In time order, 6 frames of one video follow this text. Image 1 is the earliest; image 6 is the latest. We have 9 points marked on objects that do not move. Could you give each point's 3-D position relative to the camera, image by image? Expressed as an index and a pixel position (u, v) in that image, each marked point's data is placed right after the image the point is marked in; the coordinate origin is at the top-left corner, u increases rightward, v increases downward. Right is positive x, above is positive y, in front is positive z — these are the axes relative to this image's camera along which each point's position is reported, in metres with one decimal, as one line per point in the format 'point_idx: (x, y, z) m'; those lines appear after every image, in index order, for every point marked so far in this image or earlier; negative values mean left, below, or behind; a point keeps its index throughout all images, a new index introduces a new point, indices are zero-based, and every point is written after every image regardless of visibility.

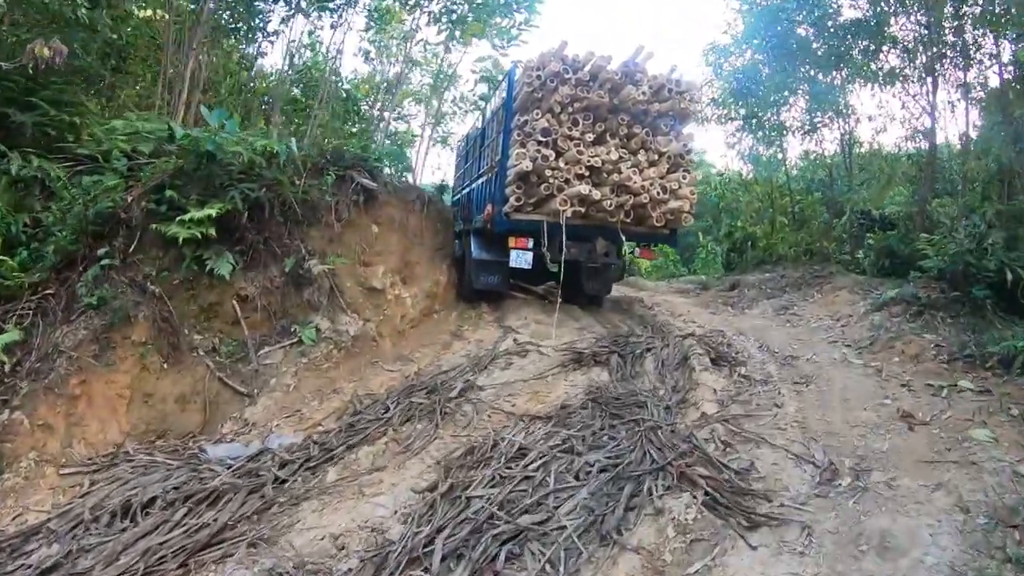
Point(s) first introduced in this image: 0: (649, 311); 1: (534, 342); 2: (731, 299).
0: (+1.7, -0.3, +9.8) m
1: (+0.1, -0.6, +7.4) m
2: (+3.0, -0.1, +9.8) m
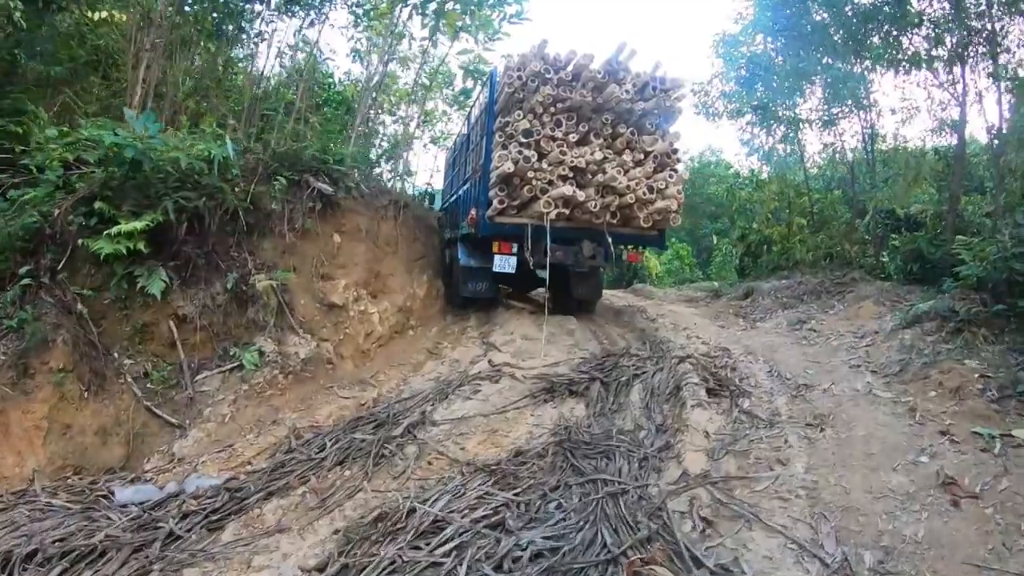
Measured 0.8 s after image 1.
0: (+1.6, -0.4, +9.0) m
1: (-0.1, -0.7, +6.6) m
2: (+2.8, -0.3, +8.9) m
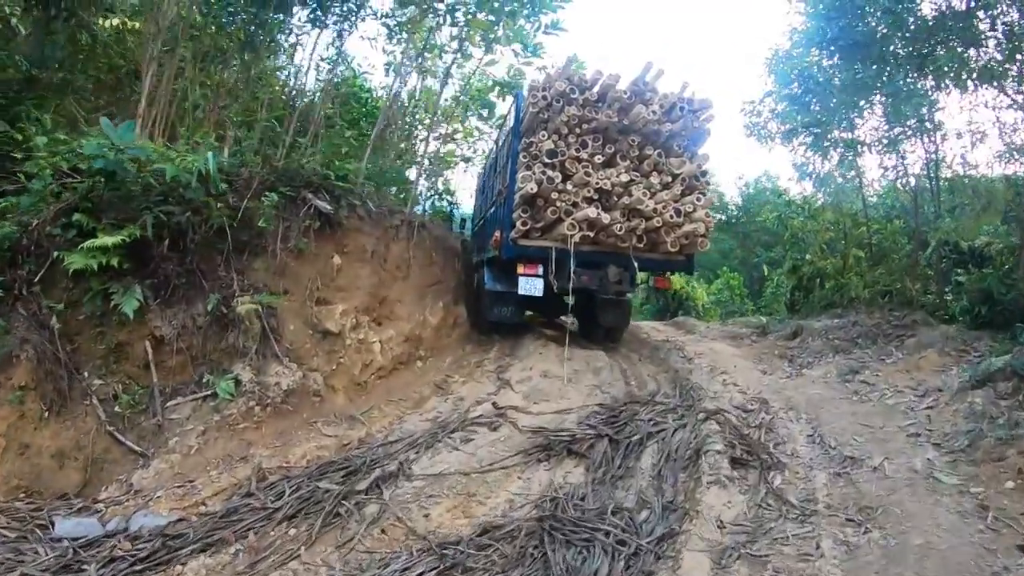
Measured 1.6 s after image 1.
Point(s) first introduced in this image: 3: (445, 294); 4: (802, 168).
0: (+1.9, -0.8, +8.2) m
1: (0.0, -1.0, +5.9) m
2: (+3.1, -0.7, +8.0) m
3: (-0.8, -0.1, +8.9) m
4: (+3.7, +1.6, +9.4) m
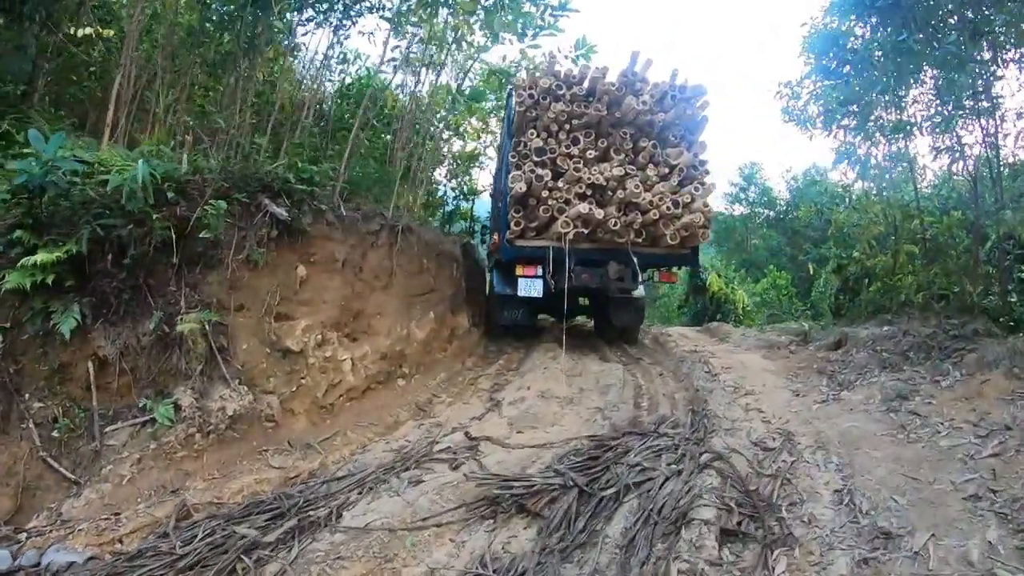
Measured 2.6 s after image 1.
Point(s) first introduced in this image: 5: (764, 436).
0: (+1.9, -0.9, +7.2) m
1: (-0.2, -1.1, +5.1) m
2: (+3.1, -0.7, +7.0) m
3: (-0.8, -0.2, +8.1) m
4: (+3.8, +1.5, +8.3) m
5: (+1.6, -1.0, +4.7) m
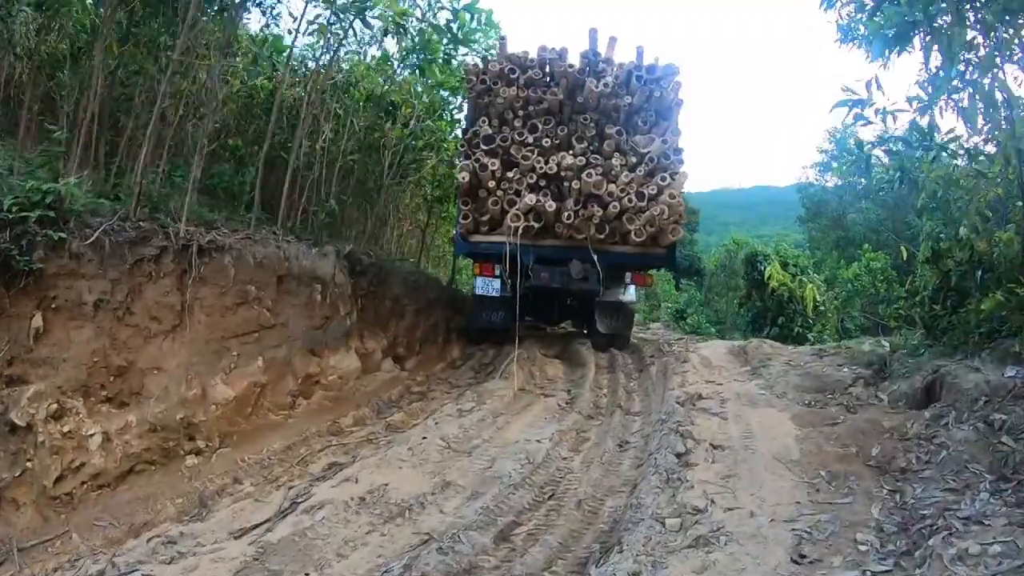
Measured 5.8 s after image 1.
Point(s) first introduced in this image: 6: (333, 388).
0: (+0.9, -1.0, +4.2) m
1: (-1.5, -1.3, +2.4) m
2: (+2.0, -0.8, +3.8) m
3: (-1.6, -0.4, +5.5) m
4: (+2.9, +1.5, +5.0) m
5: (+0.2, -1.1, +1.7) m
6: (-1.4, -0.8, +6.0) m
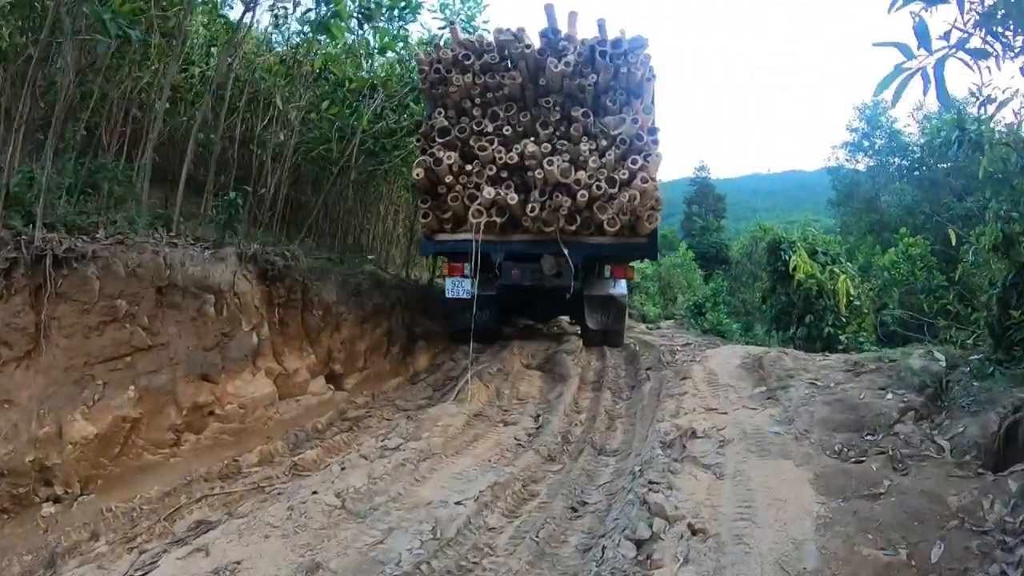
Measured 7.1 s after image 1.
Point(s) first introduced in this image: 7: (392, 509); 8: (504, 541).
0: (+0.4, -1.1, +2.9) m
1: (-2.0, -1.4, +1.2) m
2: (+1.5, -0.9, +2.4) m
3: (-2.0, -0.5, +4.3) m
4: (+2.4, +1.5, +3.5) m
5: (-0.3, -1.2, +0.4) m
6: (-1.8, -0.9, +4.7) m
7: (-0.6, -1.1, +3.4) m
8: (0.0, -1.1, +3.2) m
